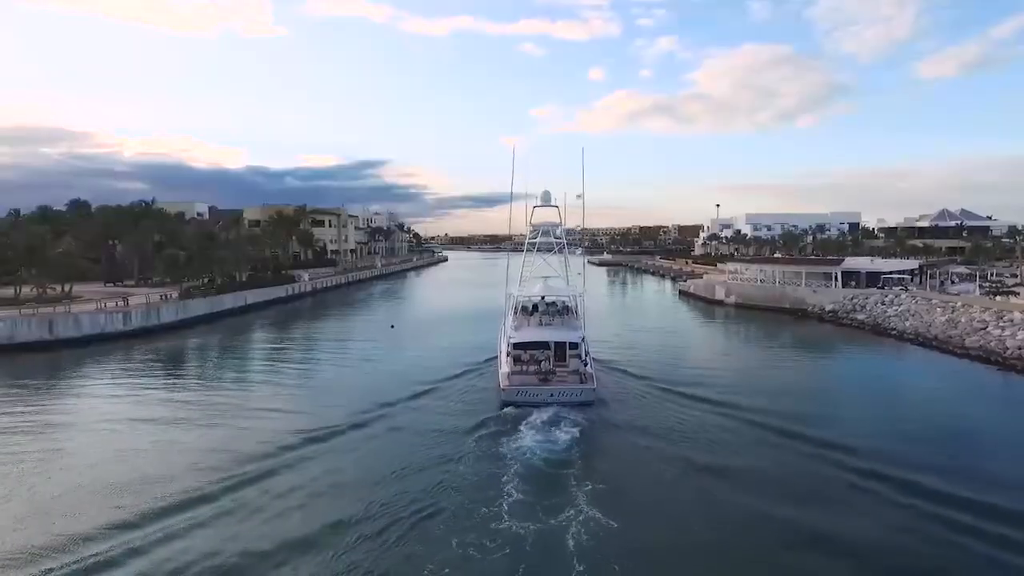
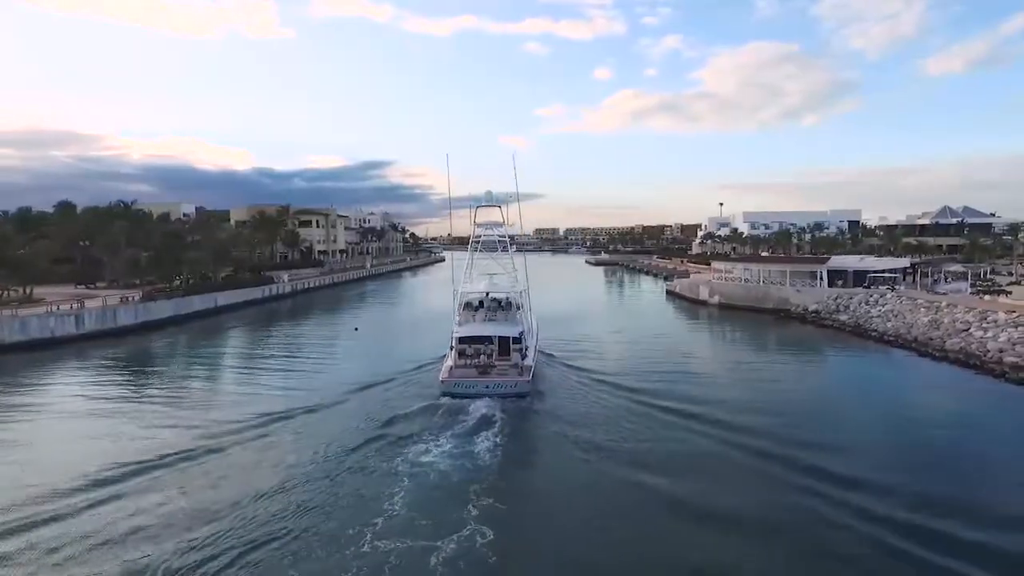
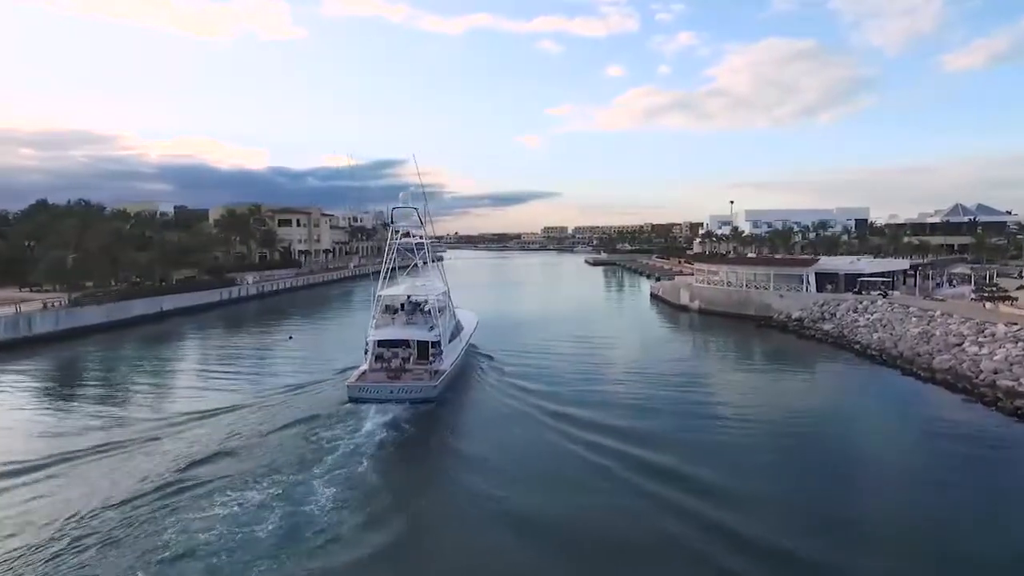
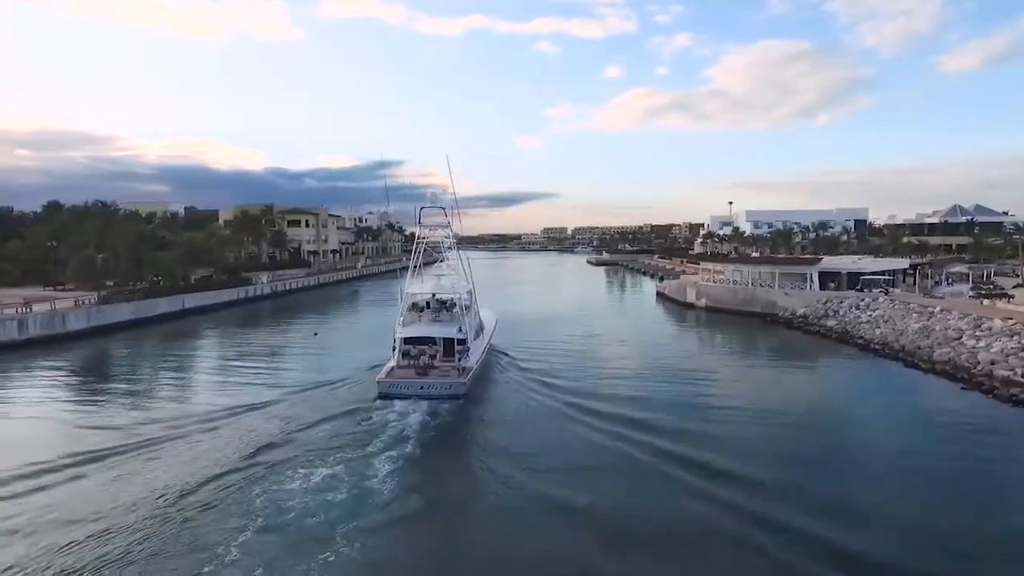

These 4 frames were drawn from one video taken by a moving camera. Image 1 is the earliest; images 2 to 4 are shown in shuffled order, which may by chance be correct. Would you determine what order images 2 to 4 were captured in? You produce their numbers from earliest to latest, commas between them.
2, 4, 3
